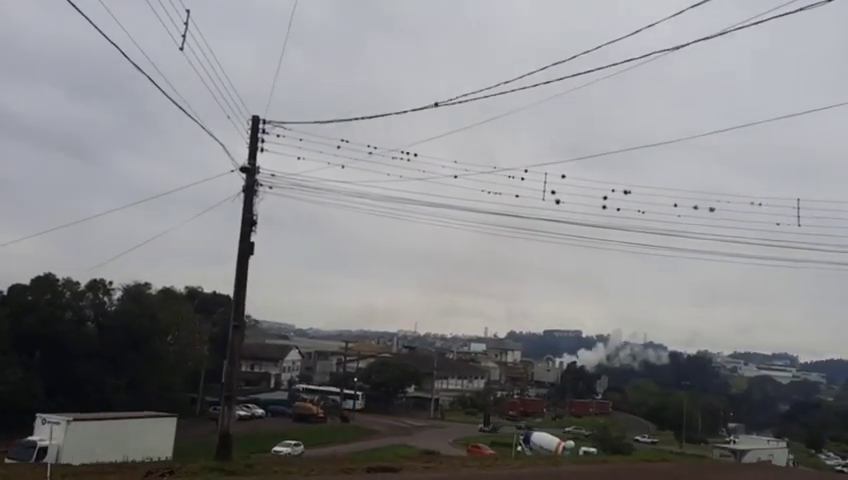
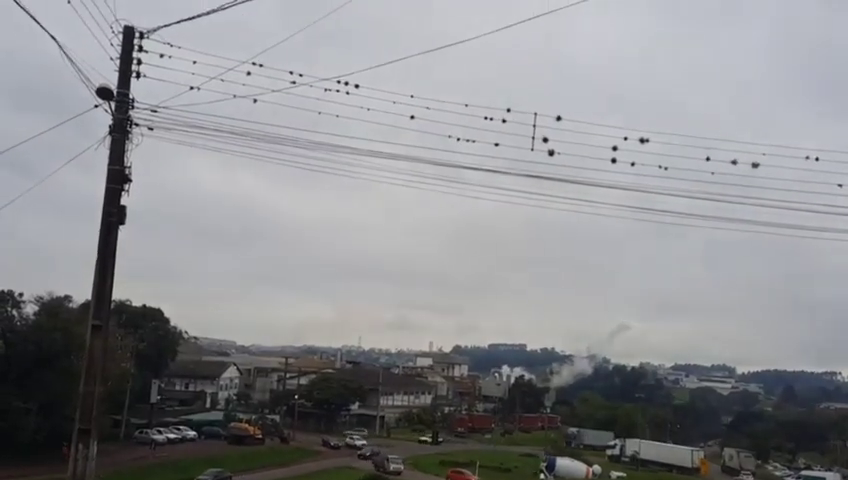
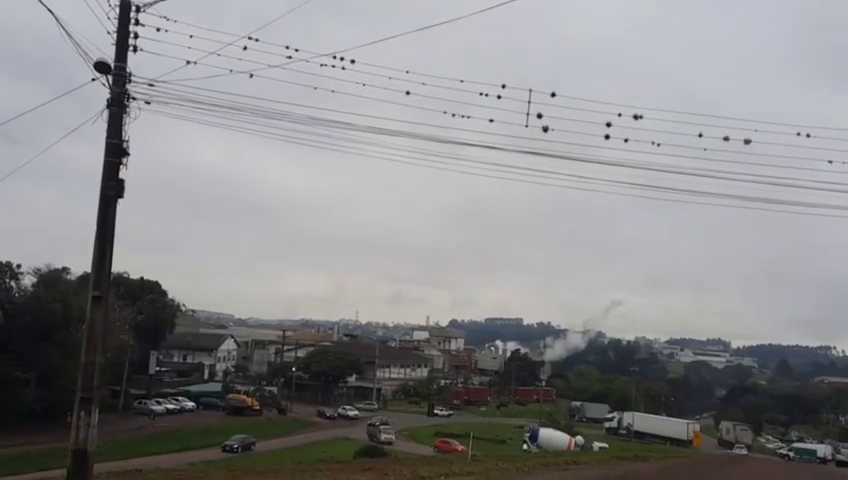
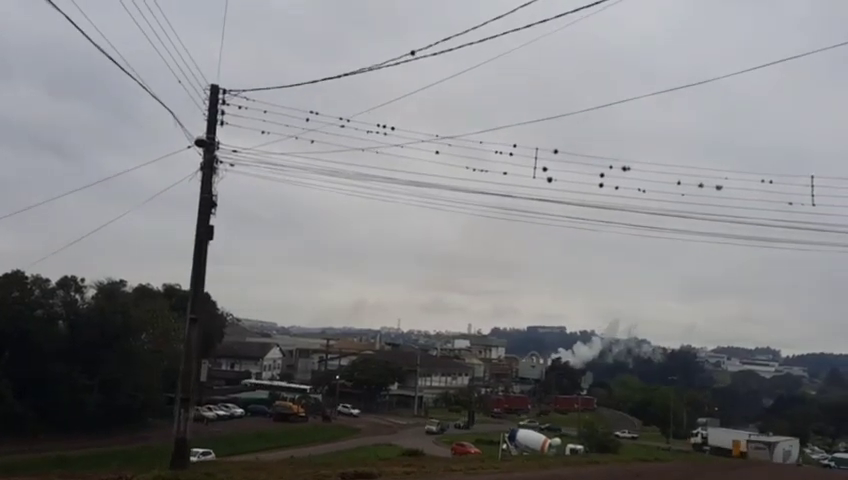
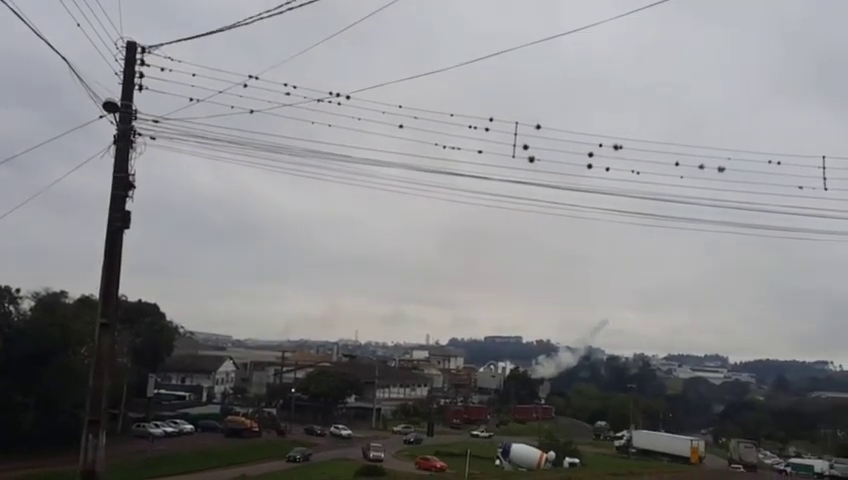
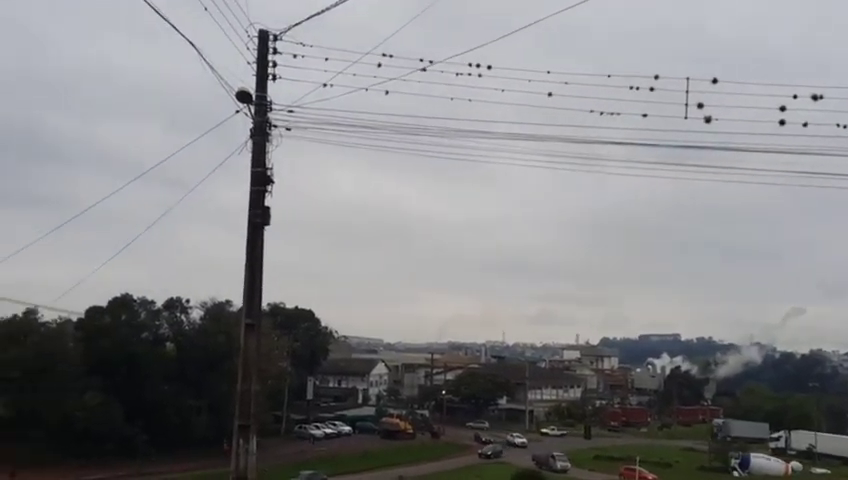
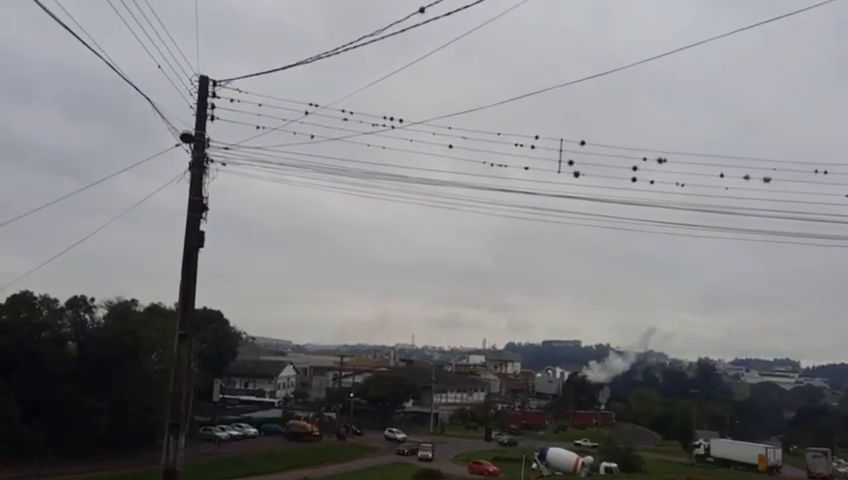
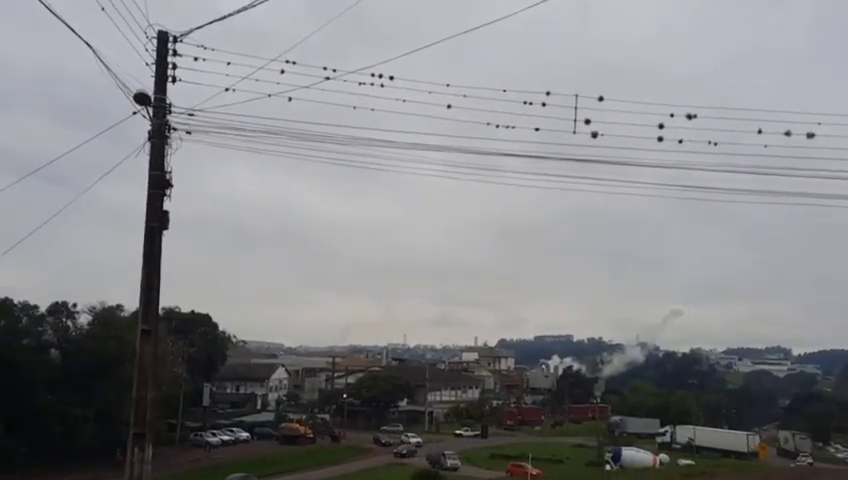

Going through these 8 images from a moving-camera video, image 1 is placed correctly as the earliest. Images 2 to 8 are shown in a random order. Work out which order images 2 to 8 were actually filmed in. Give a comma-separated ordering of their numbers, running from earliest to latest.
4, 7, 5, 3, 2, 8, 6
